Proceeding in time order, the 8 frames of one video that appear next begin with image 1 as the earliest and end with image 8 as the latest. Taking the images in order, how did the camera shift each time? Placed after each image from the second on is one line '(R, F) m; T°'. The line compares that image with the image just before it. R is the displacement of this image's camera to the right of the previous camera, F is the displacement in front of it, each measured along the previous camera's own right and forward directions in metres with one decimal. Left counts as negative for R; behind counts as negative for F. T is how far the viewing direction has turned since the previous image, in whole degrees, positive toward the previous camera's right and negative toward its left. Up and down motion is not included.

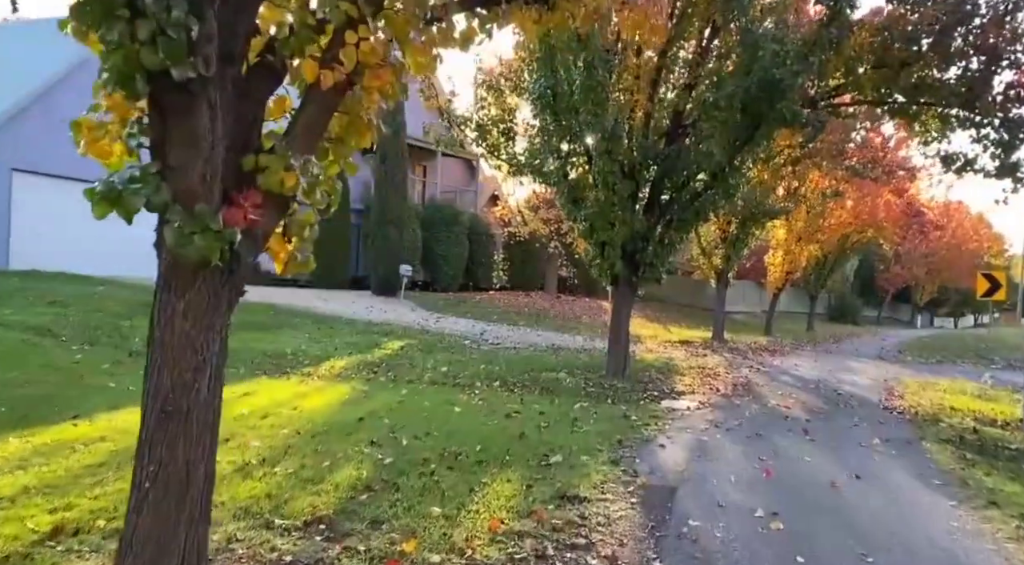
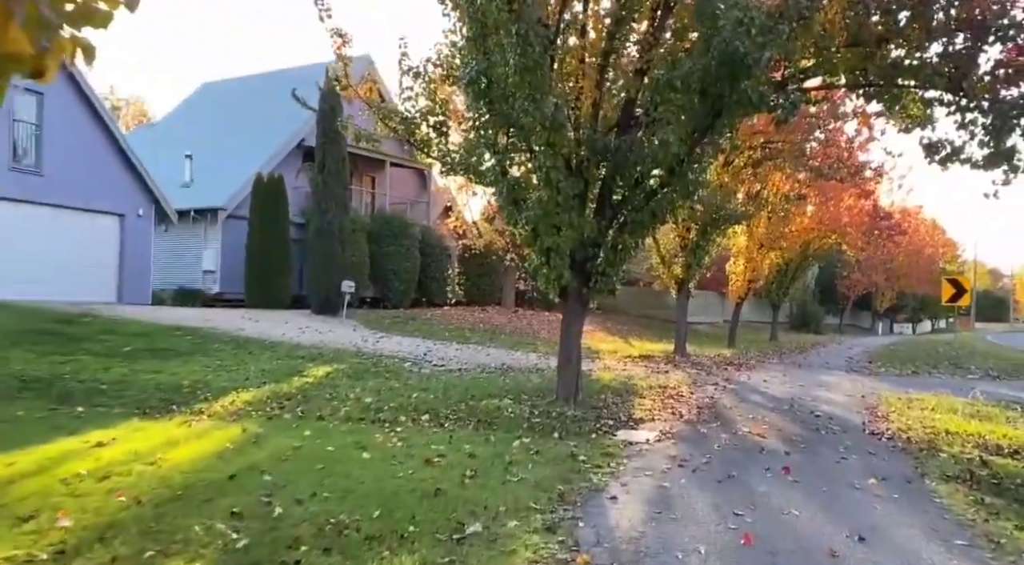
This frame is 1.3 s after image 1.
(+0.4, +1.5) m; +3°
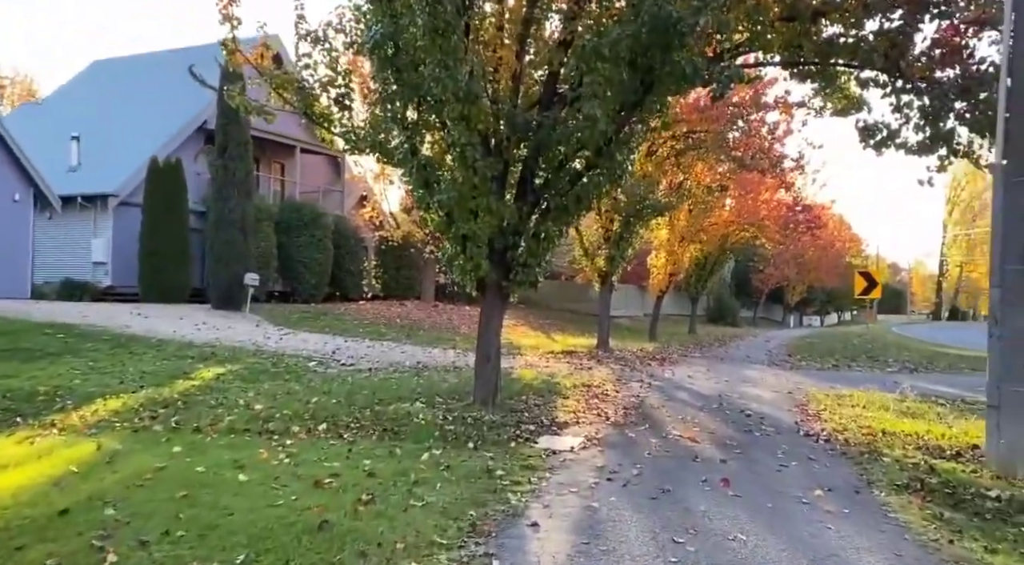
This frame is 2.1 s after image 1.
(+0.1, +1.0) m; +6°
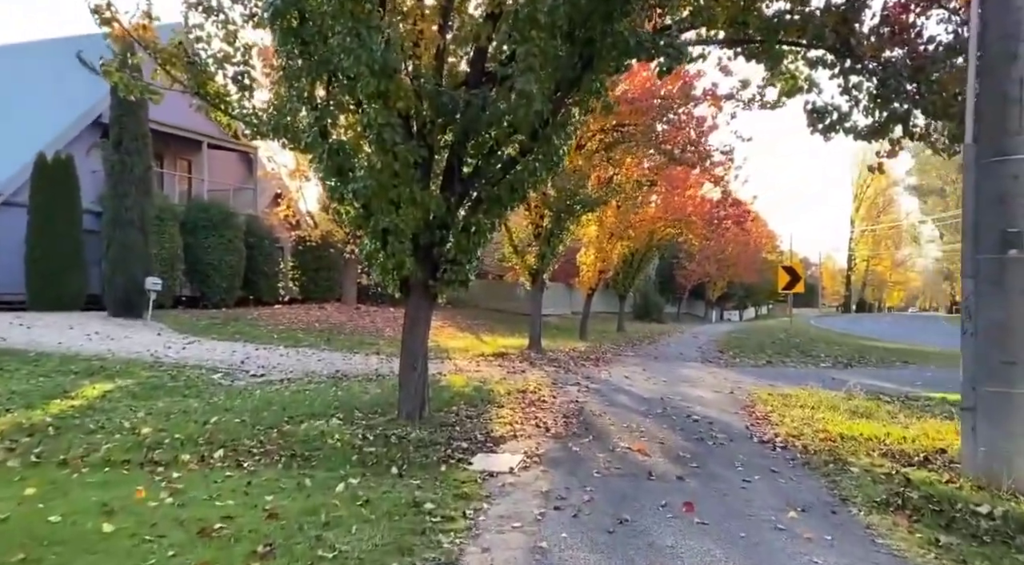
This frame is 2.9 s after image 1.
(0.0, +1.0) m; +5°
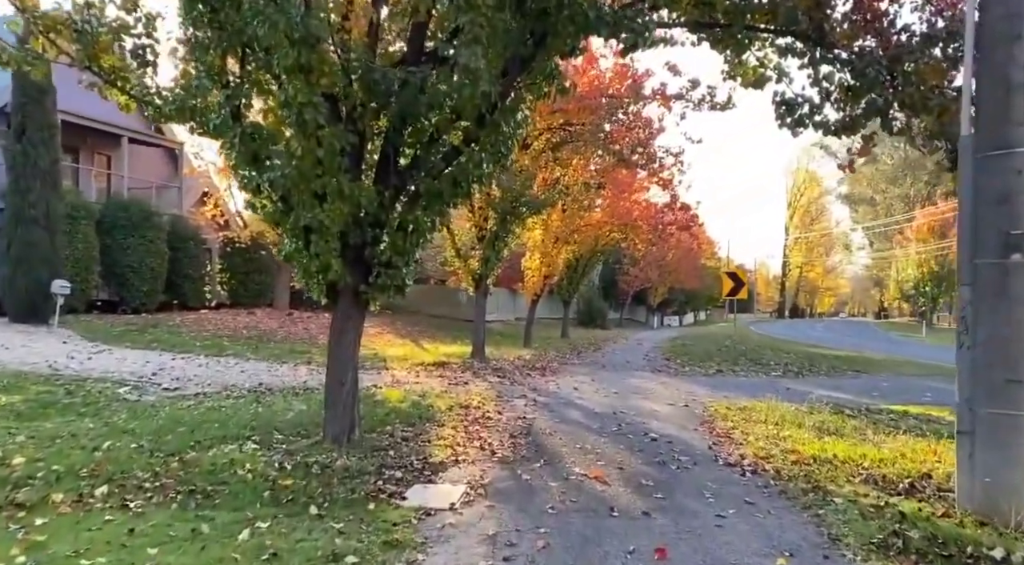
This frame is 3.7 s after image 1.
(0.0, +0.9) m; +4°
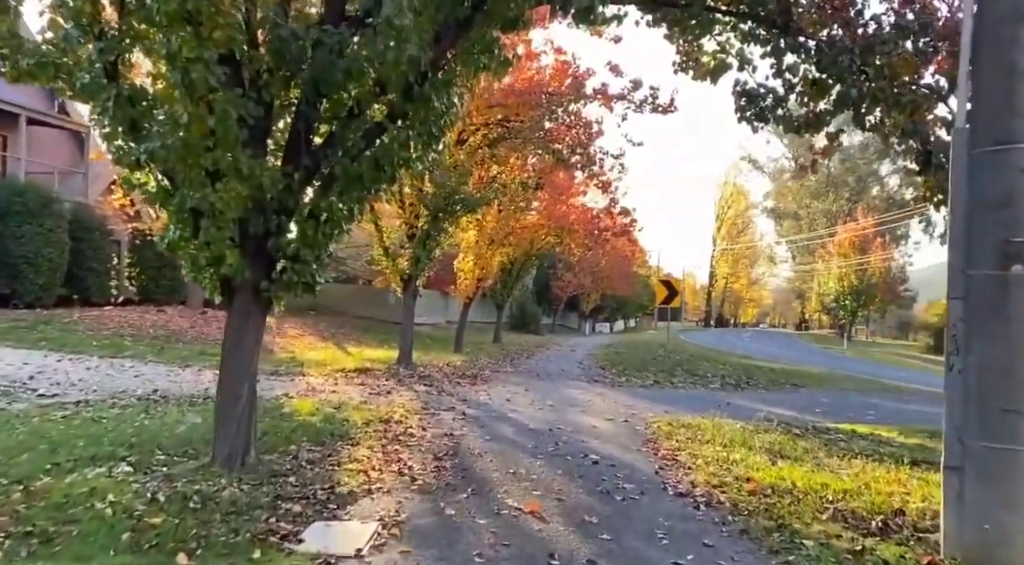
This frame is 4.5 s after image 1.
(0.0, +1.0) m; +5°
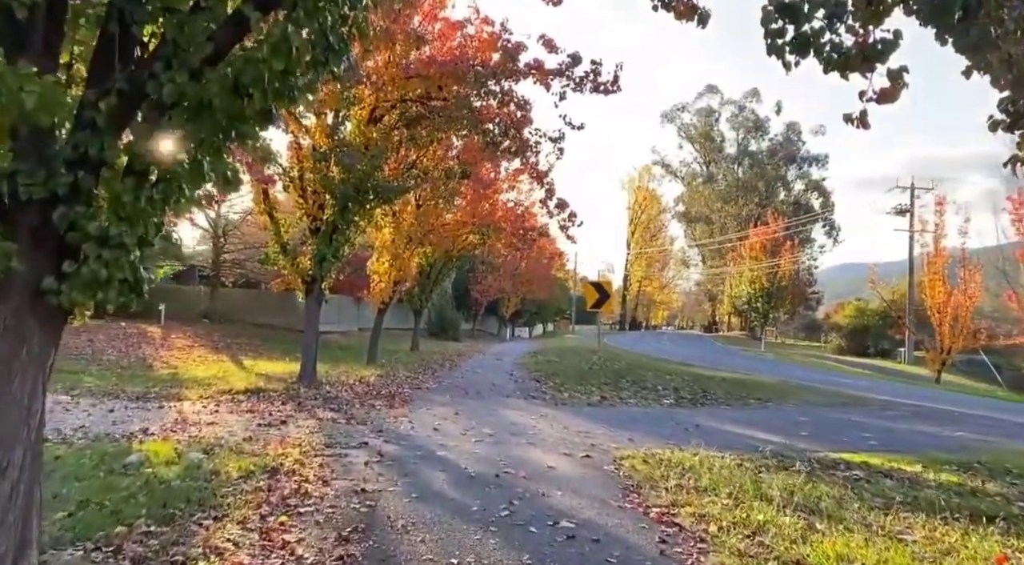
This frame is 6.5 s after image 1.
(-0.2, +2.4) m; +6°
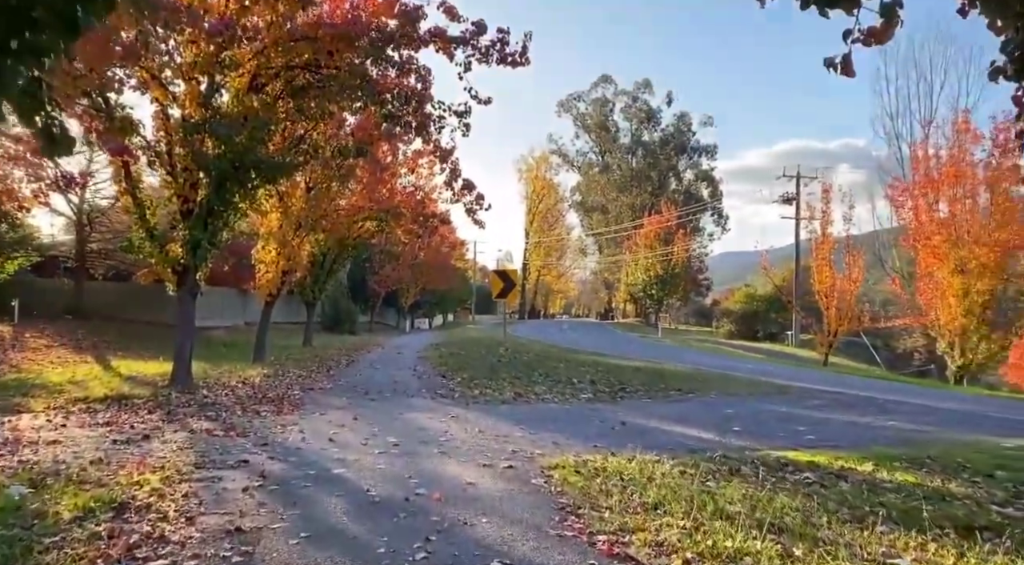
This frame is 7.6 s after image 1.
(-0.1, +1.2) m; +7°
